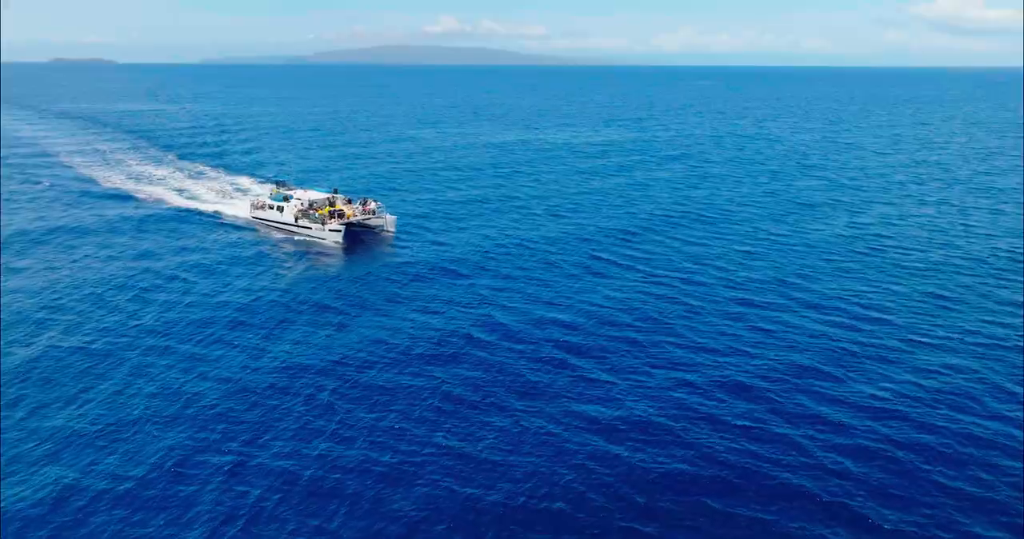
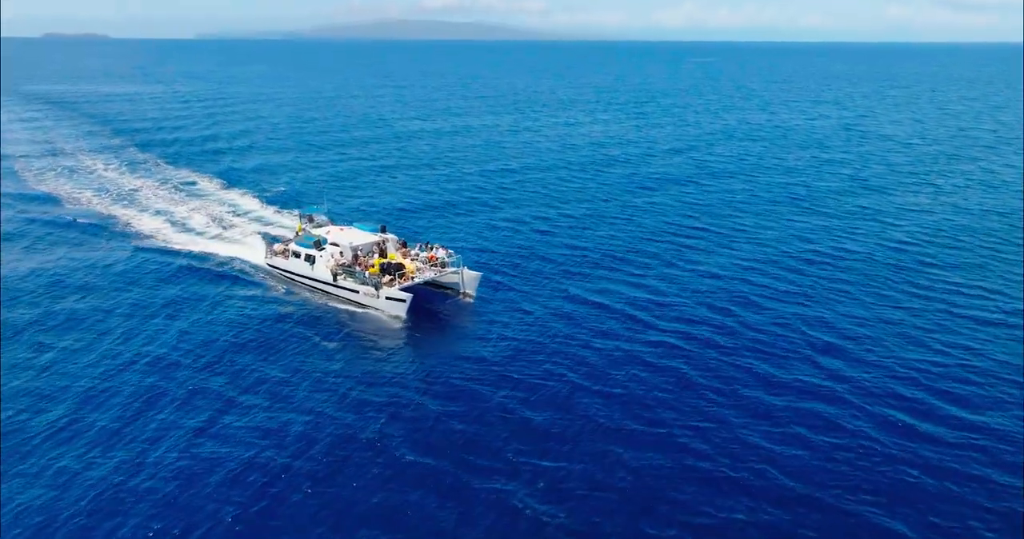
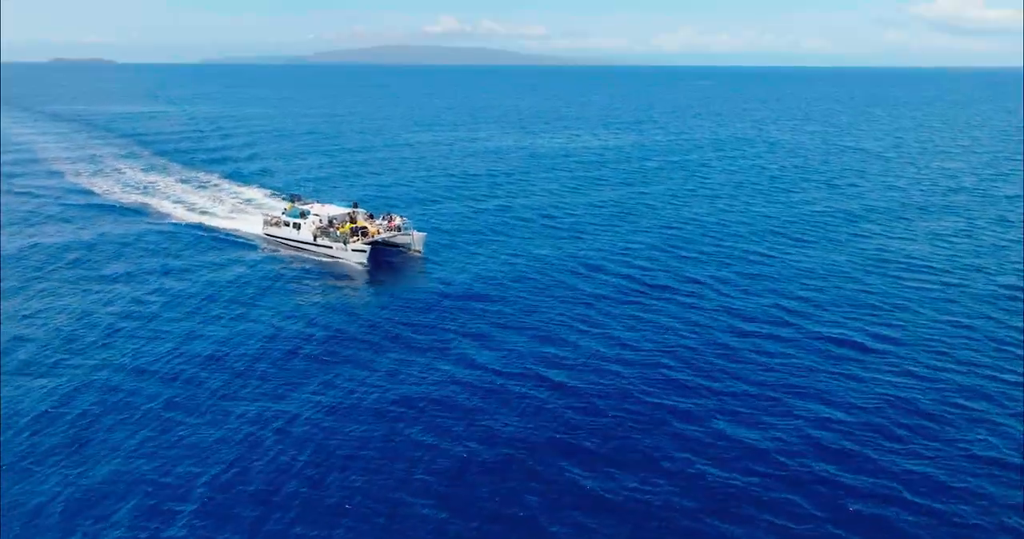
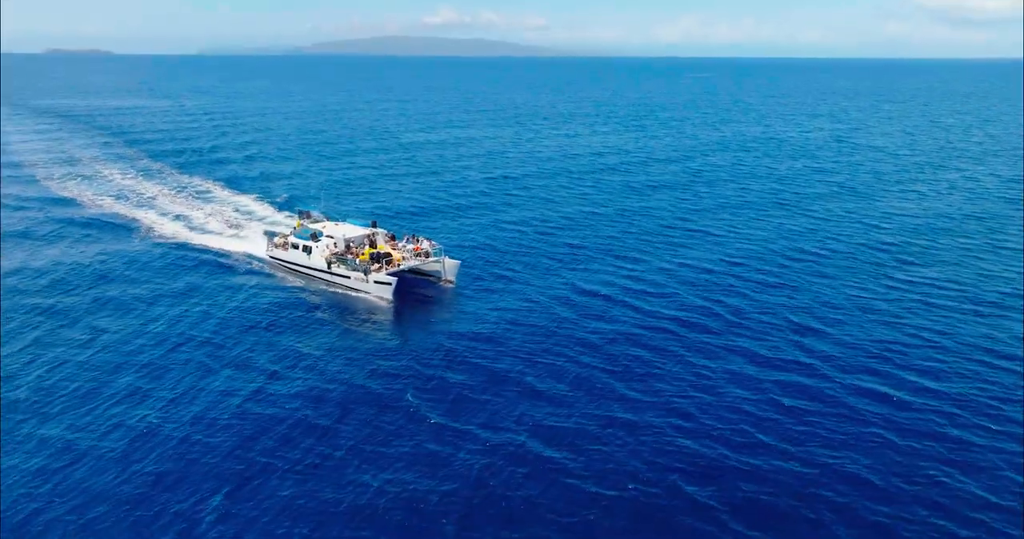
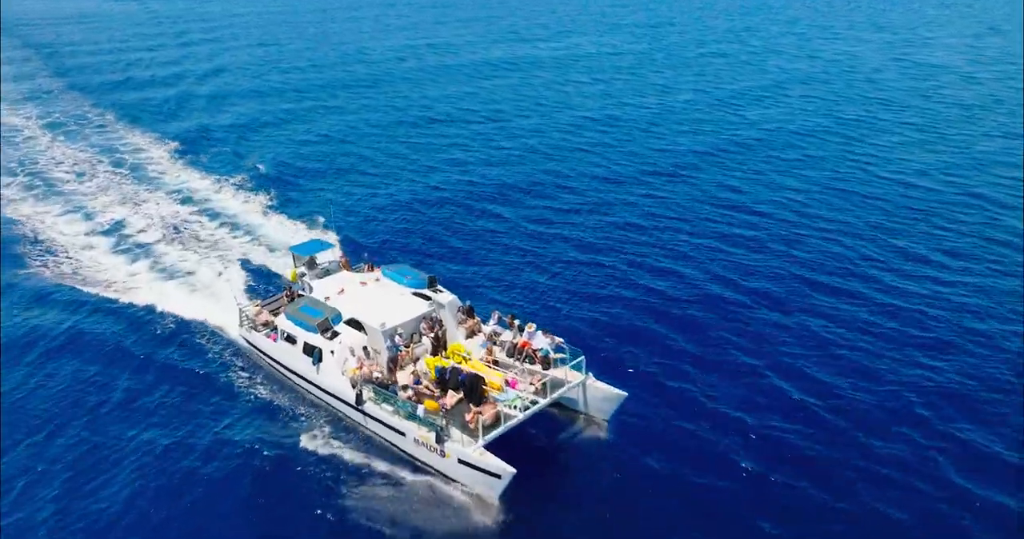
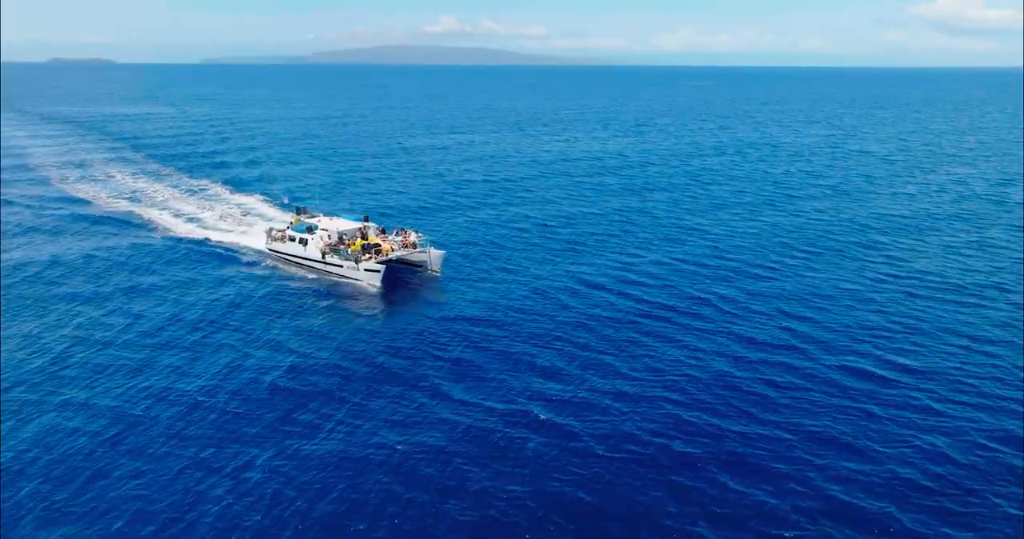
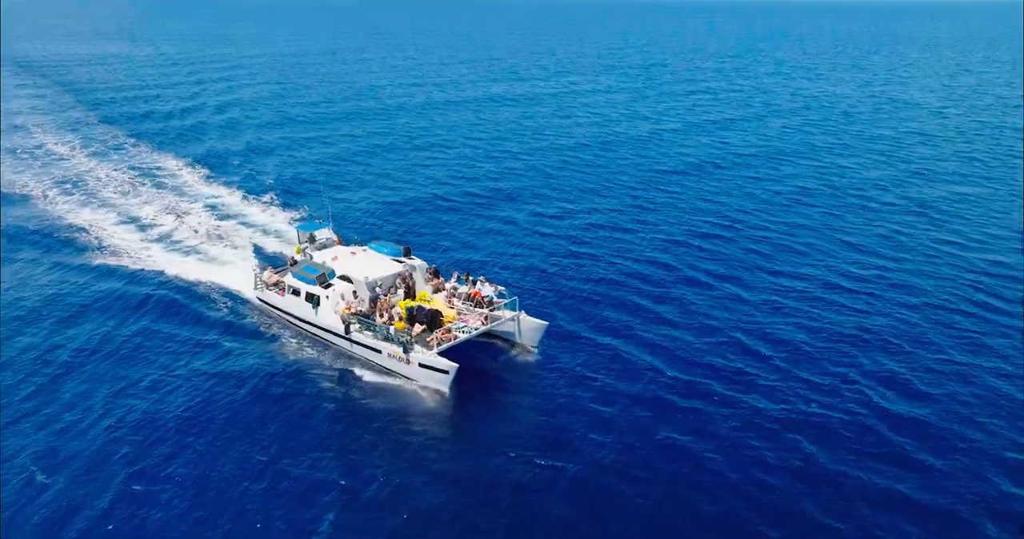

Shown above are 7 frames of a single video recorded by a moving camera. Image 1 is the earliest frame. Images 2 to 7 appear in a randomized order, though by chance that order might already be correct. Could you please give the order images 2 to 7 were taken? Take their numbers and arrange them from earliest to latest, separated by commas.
3, 6, 4, 2, 7, 5
